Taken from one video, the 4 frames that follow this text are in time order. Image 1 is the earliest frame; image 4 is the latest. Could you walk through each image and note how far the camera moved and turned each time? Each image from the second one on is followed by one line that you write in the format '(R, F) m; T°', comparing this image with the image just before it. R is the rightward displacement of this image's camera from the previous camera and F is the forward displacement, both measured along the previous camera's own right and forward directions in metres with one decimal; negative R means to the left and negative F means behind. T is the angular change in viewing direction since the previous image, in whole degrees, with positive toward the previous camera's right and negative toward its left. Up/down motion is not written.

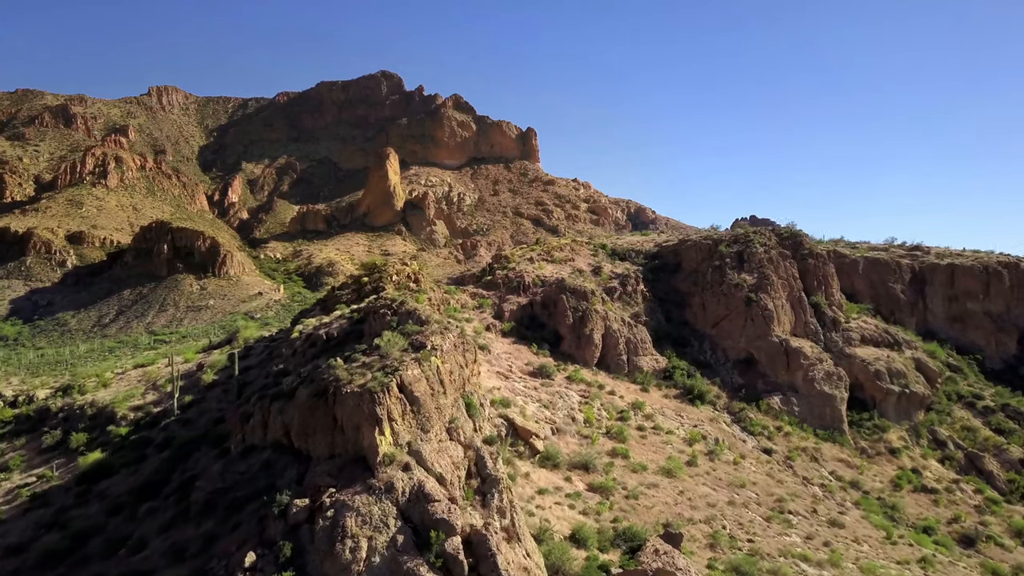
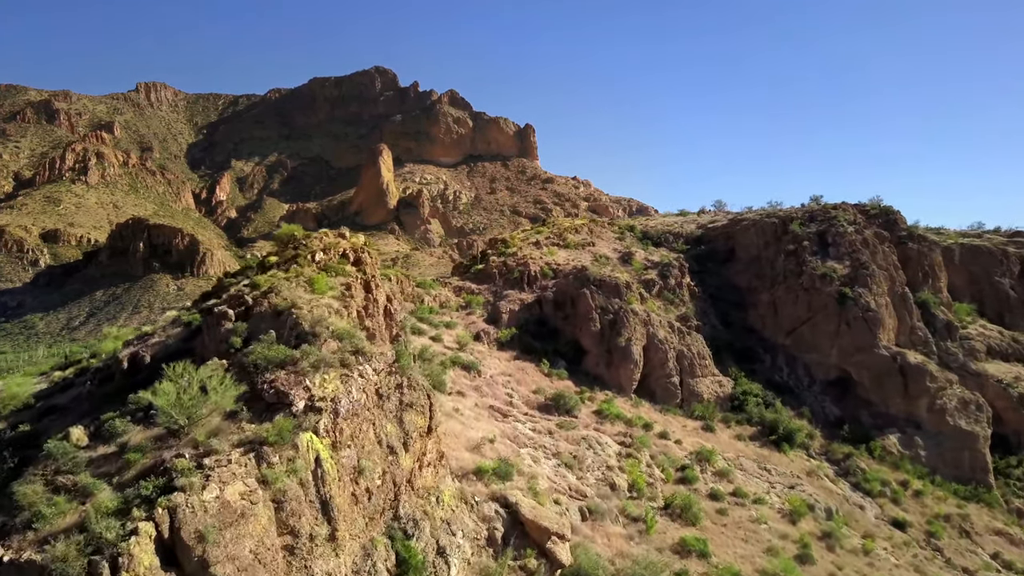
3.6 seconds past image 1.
(-0.1, +9.9) m; 0°
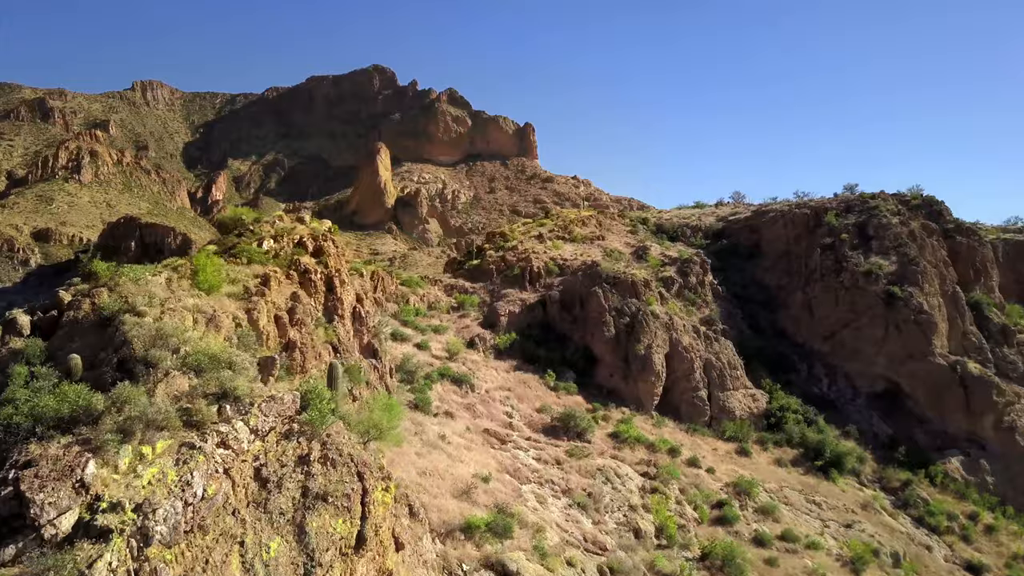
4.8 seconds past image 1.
(0.0, +3.2) m; 0°
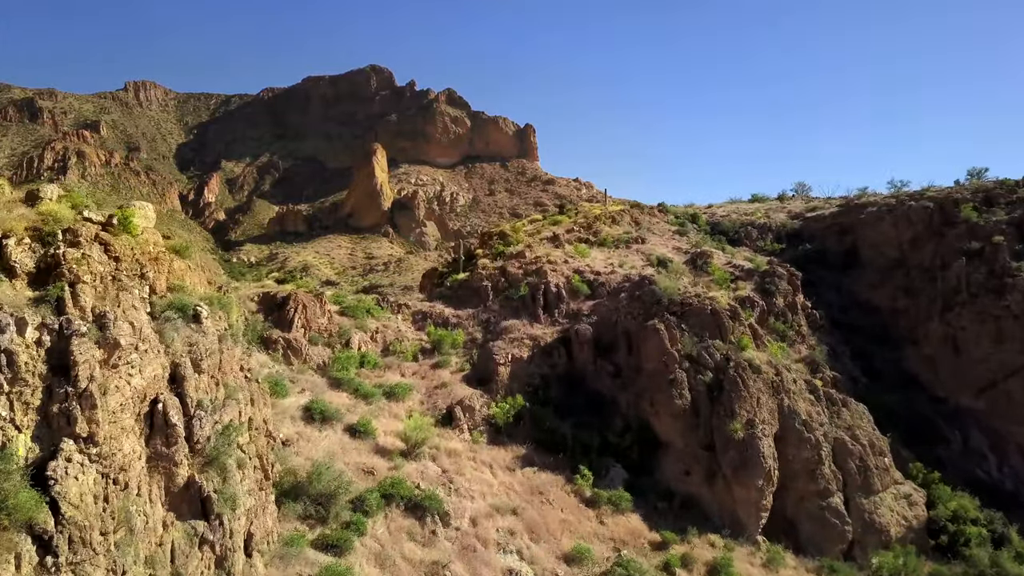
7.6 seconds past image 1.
(-0.1, +7.5) m; 0°
